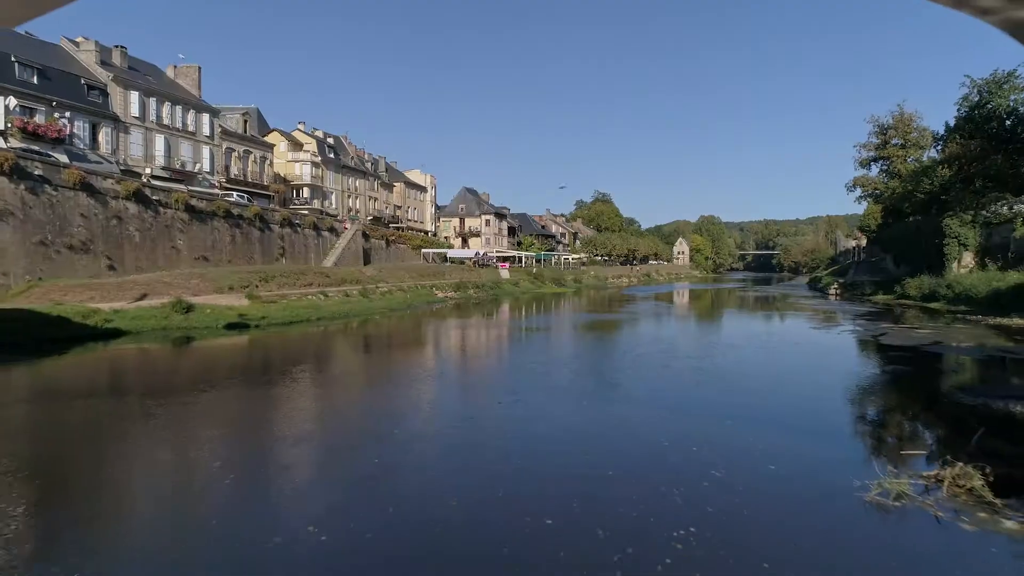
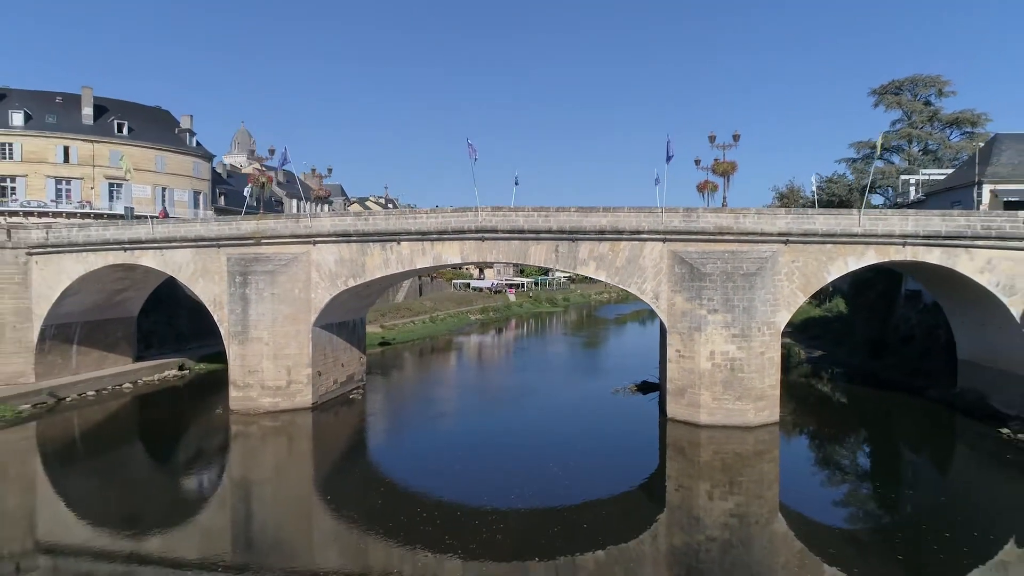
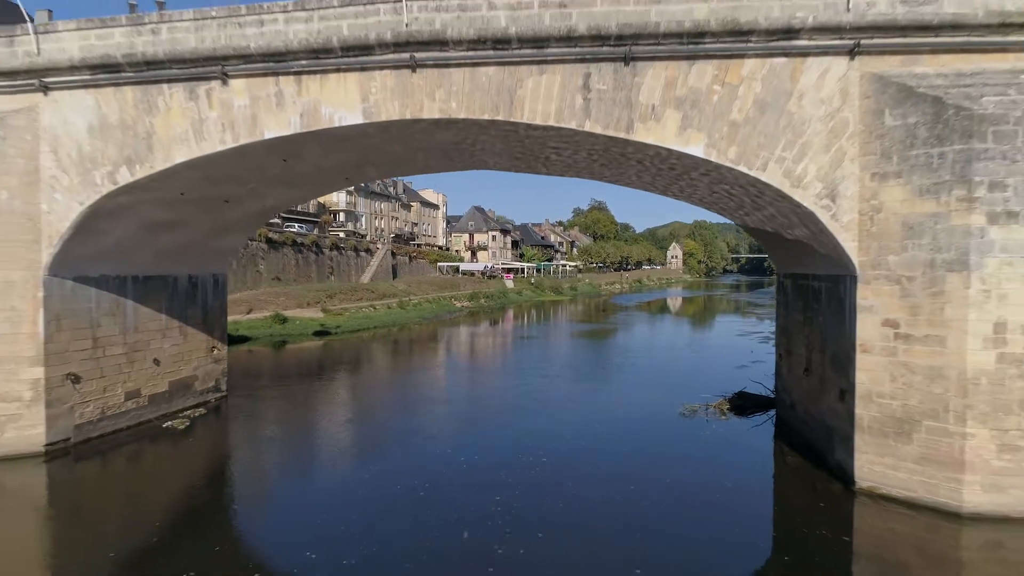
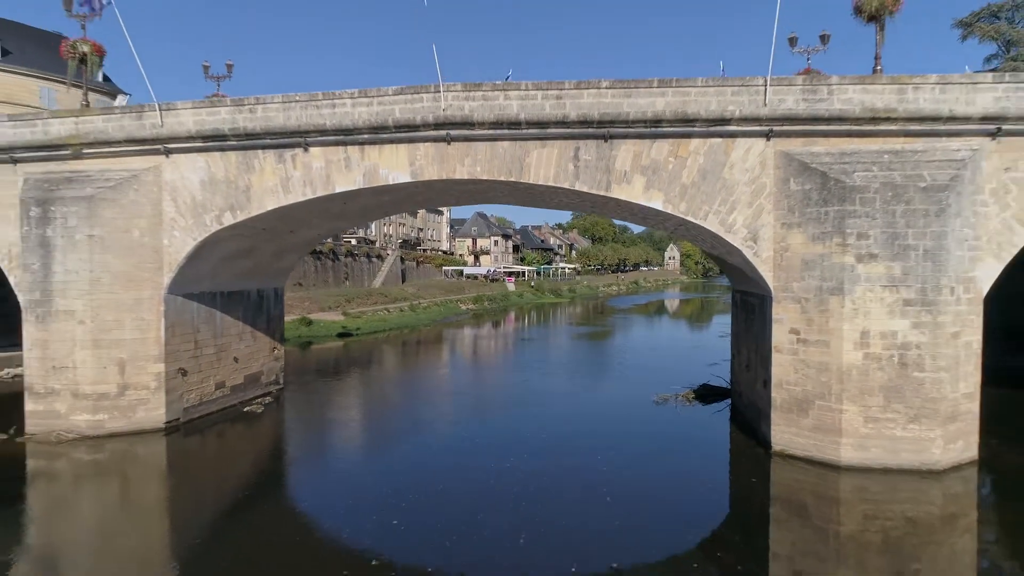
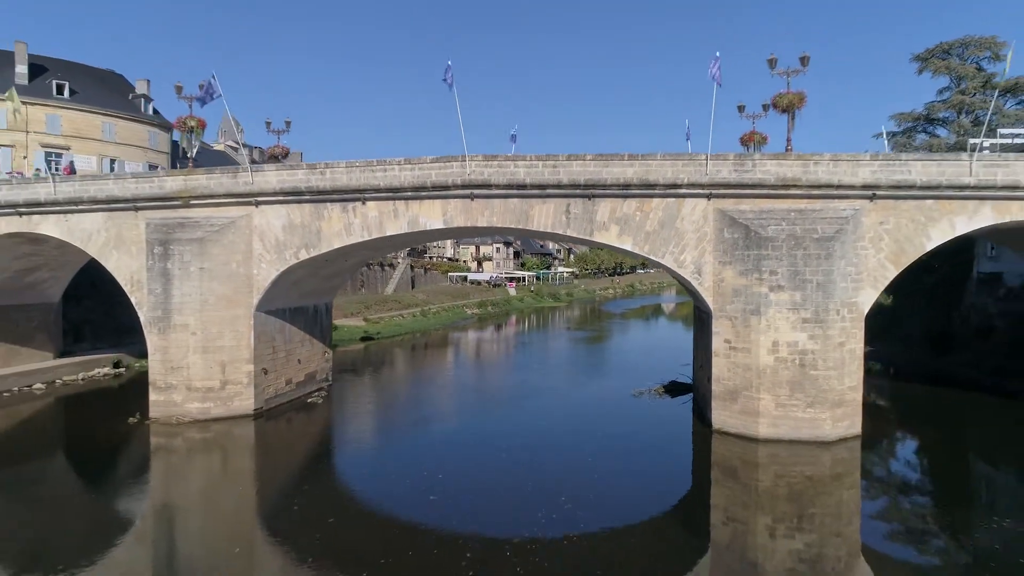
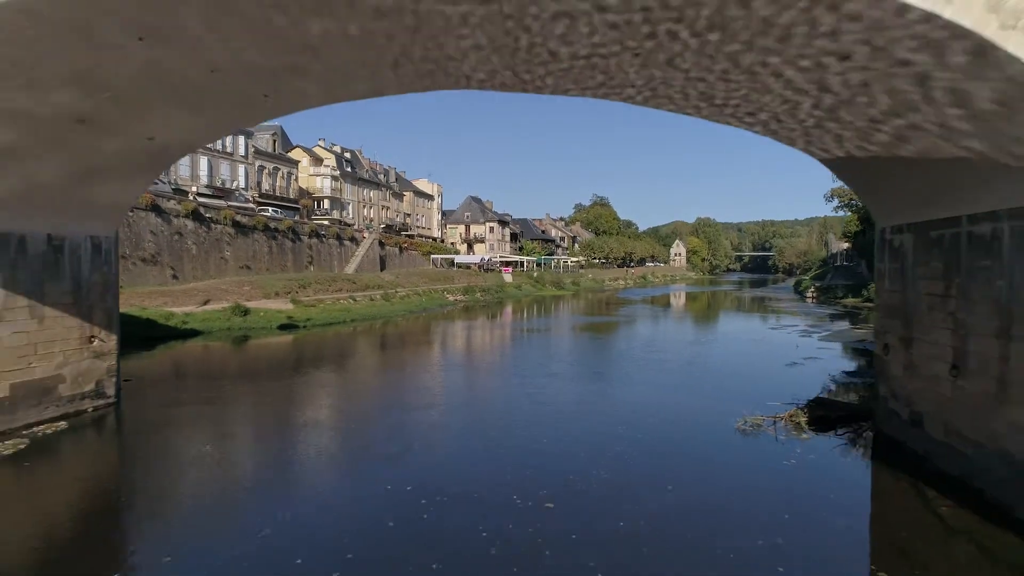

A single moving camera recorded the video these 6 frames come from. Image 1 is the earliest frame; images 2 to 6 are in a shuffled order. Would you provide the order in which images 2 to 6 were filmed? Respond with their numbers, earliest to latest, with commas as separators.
6, 3, 4, 5, 2
